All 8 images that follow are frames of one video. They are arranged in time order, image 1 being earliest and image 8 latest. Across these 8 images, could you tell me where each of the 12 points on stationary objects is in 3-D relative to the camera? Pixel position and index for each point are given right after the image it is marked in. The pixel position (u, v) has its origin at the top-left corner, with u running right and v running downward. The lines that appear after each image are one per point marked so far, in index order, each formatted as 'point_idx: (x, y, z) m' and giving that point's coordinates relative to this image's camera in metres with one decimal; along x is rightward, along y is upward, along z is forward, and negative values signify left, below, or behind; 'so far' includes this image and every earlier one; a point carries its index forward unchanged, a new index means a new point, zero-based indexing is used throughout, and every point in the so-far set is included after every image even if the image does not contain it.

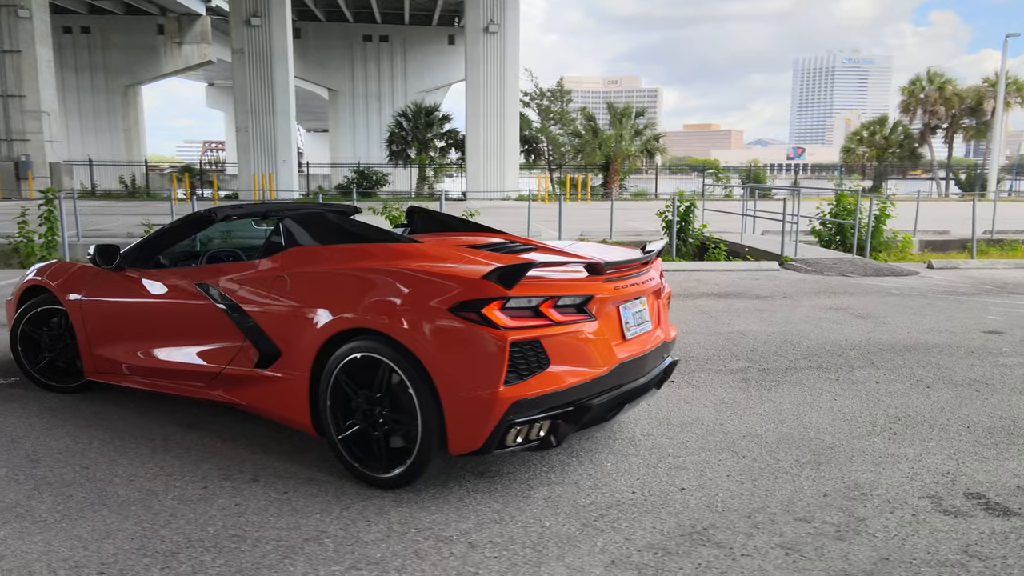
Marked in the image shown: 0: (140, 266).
0: (-2.4, +0.2, +4.6) m
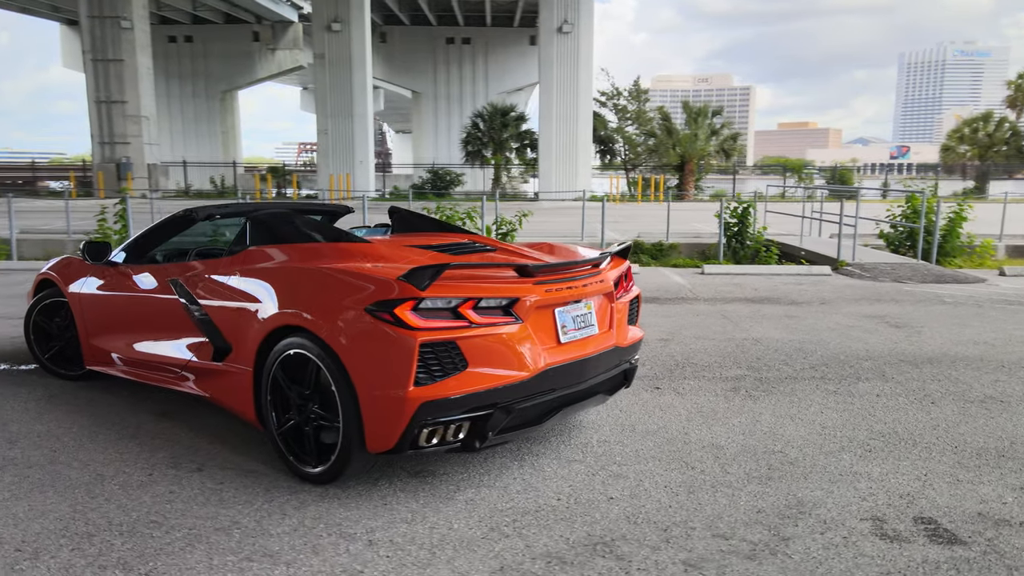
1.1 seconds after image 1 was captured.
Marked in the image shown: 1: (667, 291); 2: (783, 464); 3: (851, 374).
0: (-2.6, +0.2, +4.9) m
1: (+2.2, -0.1, +10.2) m
2: (+1.4, -0.9, +3.9) m
3: (+2.6, -0.7, +5.7) m
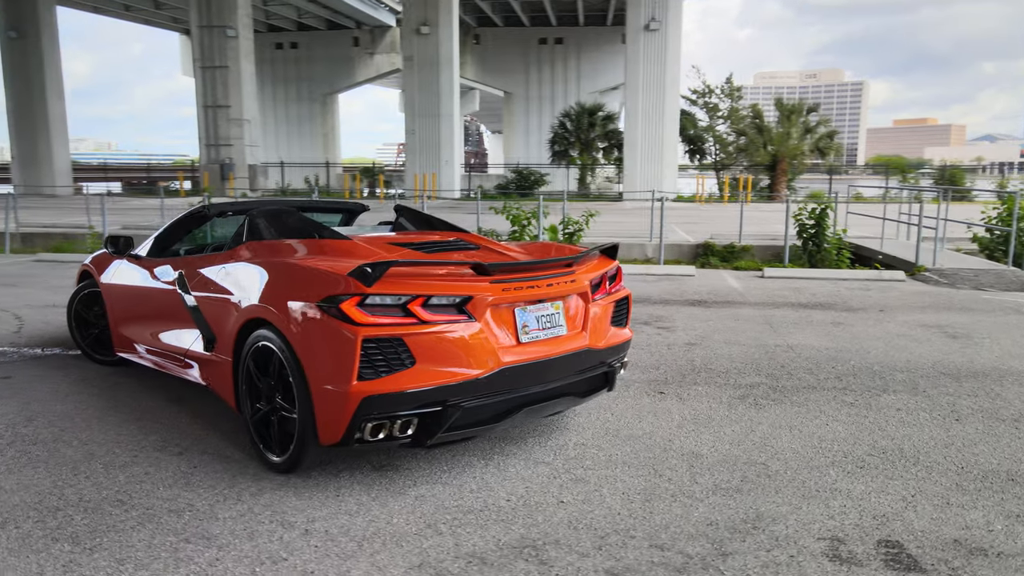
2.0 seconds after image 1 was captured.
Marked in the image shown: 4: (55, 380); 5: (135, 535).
0: (-2.6, +0.2, +5.2) m
1: (+2.8, -0.1, +9.9) m
2: (+1.2, -1.0, +3.7) m
3: (+2.7, -0.7, +5.3) m
4: (-3.4, -0.7, +5.4) m
5: (-1.5, -1.0, +3.0) m
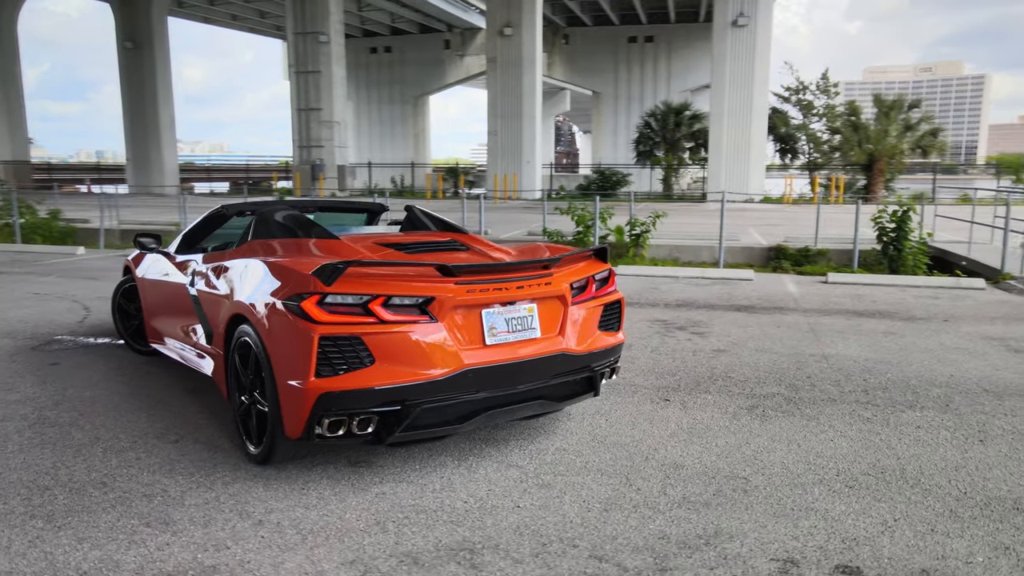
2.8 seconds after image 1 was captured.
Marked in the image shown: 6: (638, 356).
0: (-2.5, +0.3, +5.5) m
1: (+3.4, -0.2, +9.5) m
2: (+1.1, -1.0, +3.5) m
3: (+2.7, -0.8, +5.0) m
4: (-3.3, -0.6, +5.8) m
5: (-1.8, -1.0, +3.2) m
6: (+1.1, -0.6, +6.3) m
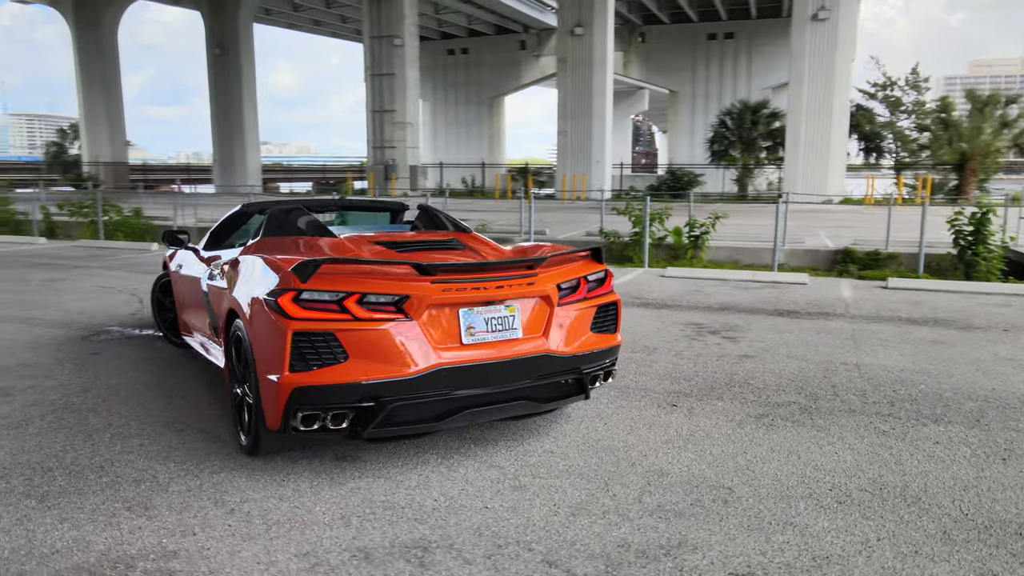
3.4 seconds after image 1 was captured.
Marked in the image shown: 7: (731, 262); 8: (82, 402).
0: (-2.4, +0.3, +5.7) m
1: (+3.8, -0.2, +9.1) m
2: (+0.9, -1.0, +3.4) m
3: (+2.7, -0.8, +4.7) m
4: (-3.2, -0.6, +6.1) m
5: (-1.9, -1.0, +3.3) m
6: (+1.2, -0.6, +6.2) m
7: (+4.9, +0.6, +16.1) m
8: (-2.8, -0.8, +4.8) m
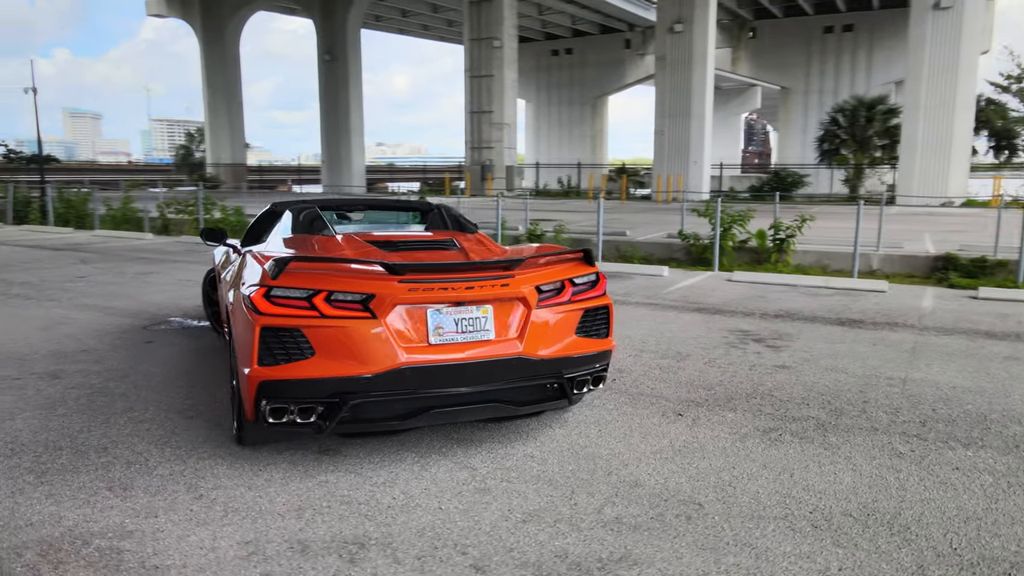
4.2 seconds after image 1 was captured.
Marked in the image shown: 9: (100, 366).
0: (-2.2, +0.4, +6.0) m
1: (+4.4, -0.3, +8.5) m
2: (+0.7, -1.0, +3.2) m
3: (+2.7, -0.9, +4.3) m
4: (-3.0, -0.5, +6.5) m
5: (-2.1, -0.9, +3.6) m
6: (+1.4, -0.6, +5.9) m
7: (+6.4, +0.4, +15.3) m
8: (-2.8, -0.7, +5.2) m
9: (-3.3, -0.6, +5.8) m
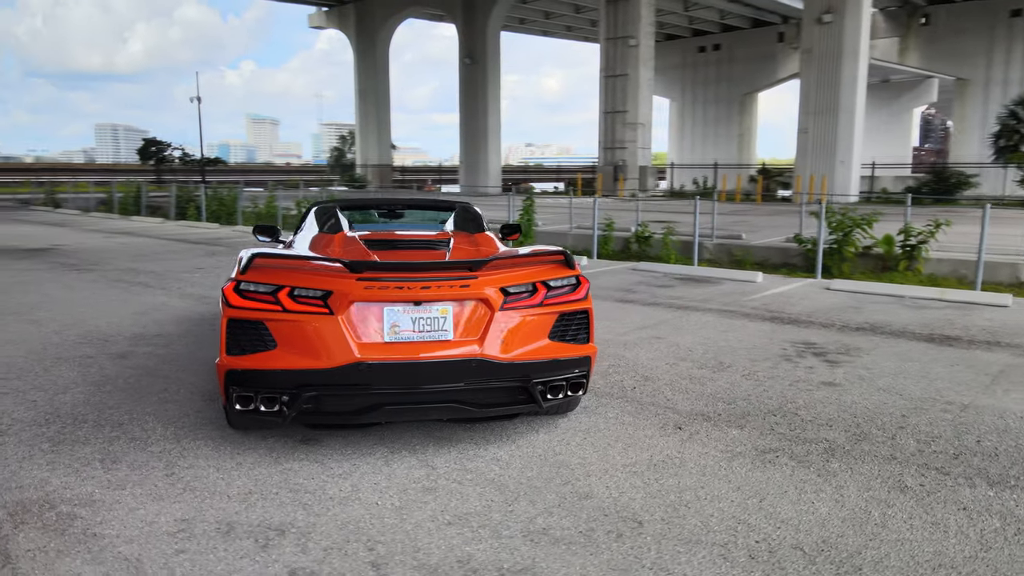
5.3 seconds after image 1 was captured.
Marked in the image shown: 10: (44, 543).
0: (-1.9, +0.4, +6.4) m
1: (+5.0, -0.5, +7.6) m
2: (+0.4, -1.0, +3.1) m
3: (+2.5, -1.0, +3.7) m
4: (-2.6, -0.5, +7.0) m
5: (-2.3, -0.9, +4.0) m
6: (+1.6, -0.7, +5.6) m
7: (+8.3, +0.2, +13.8) m
8: (-2.7, -0.6, +5.7) m
9: (-3.0, -0.5, +6.3) m
10: (-1.9, -1.0, +2.9) m
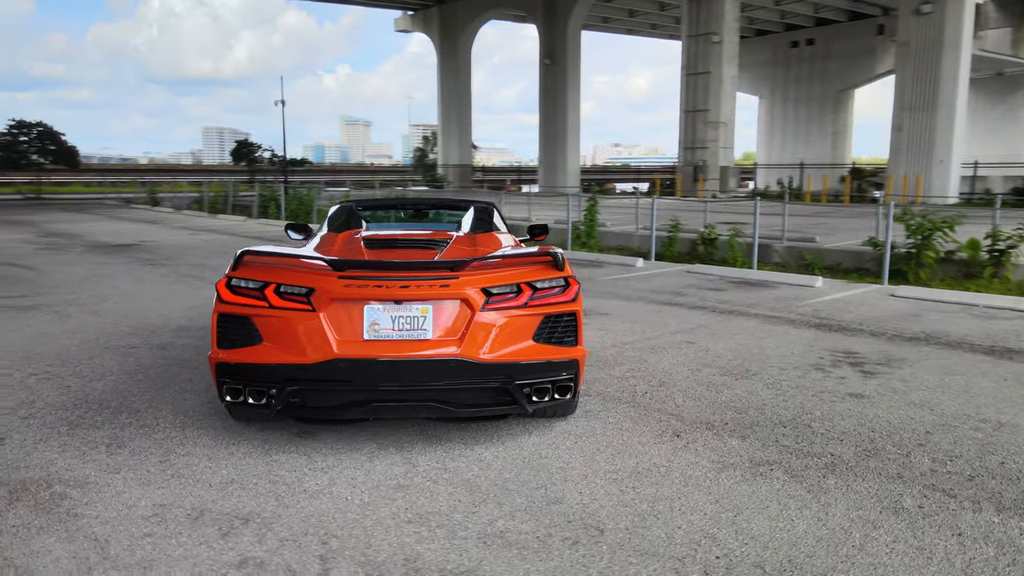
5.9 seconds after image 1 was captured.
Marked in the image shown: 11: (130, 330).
0: (-1.7, +0.4, +6.5) m
1: (+5.3, -0.6, +7.0) m
2: (+0.2, -1.1, +3.0) m
3: (+2.4, -1.0, +3.5) m
4: (-2.3, -0.4, +7.2) m
5: (-2.4, -0.8, +4.2) m
6: (+1.7, -0.7, +5.4) m
7: (+9.3, +0.1, +12.8) m
8: (-2.6, -0.6, +5.9) m
9: (-2.8, -0.5, +6.6) m
10: (-2.1, -1.0, +3.1) m
11: (-3.7, -0.4, +7.1) m
